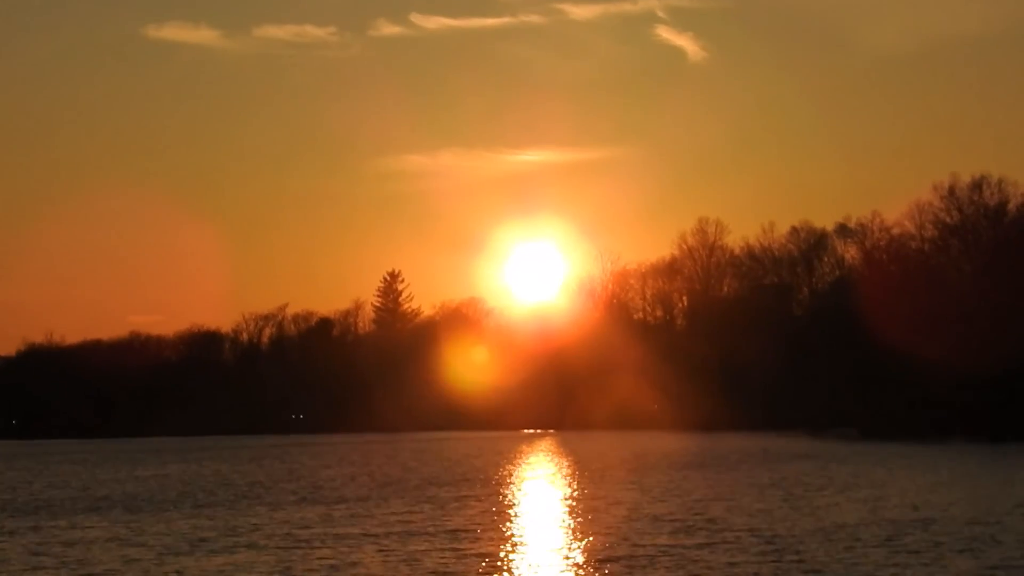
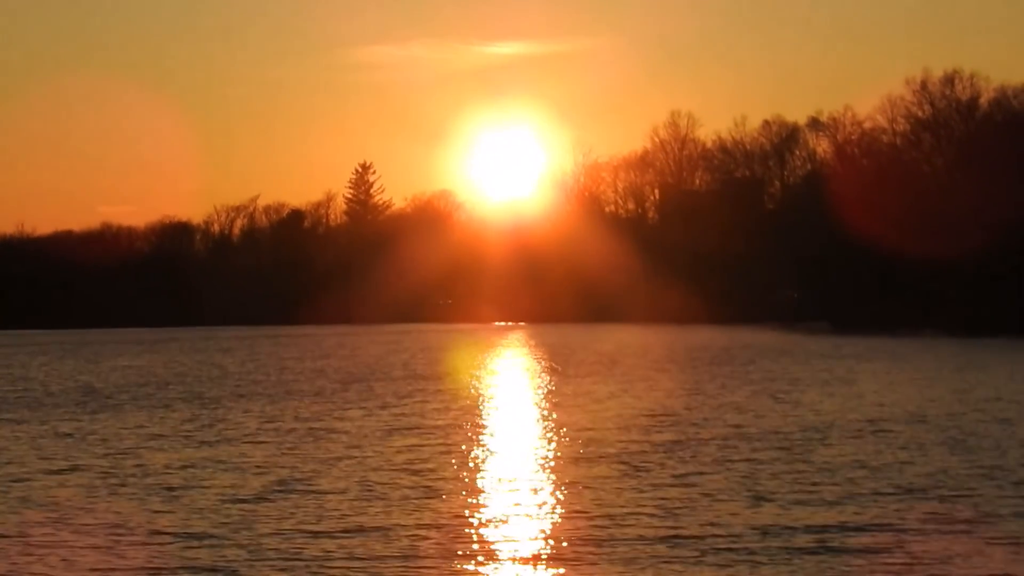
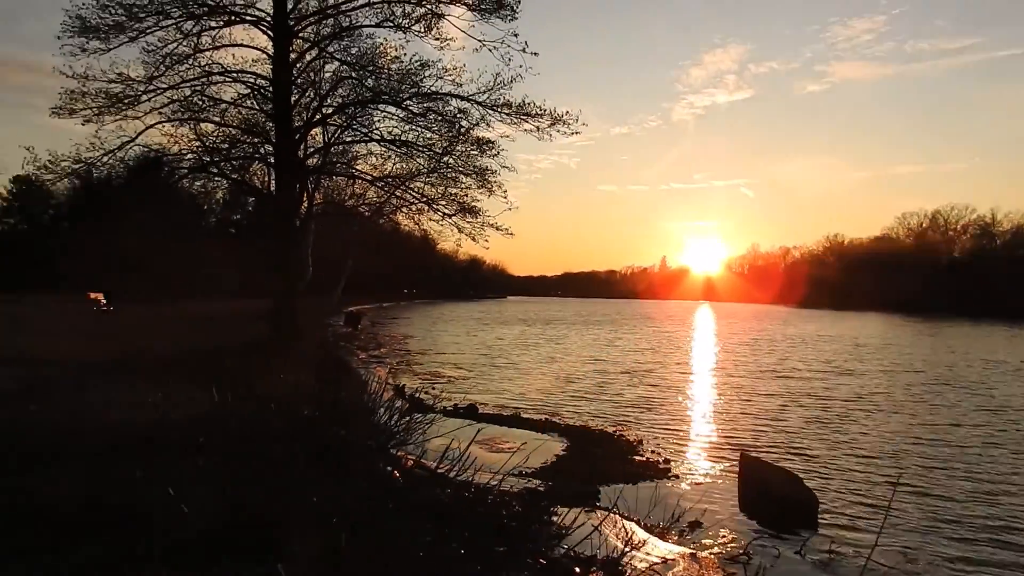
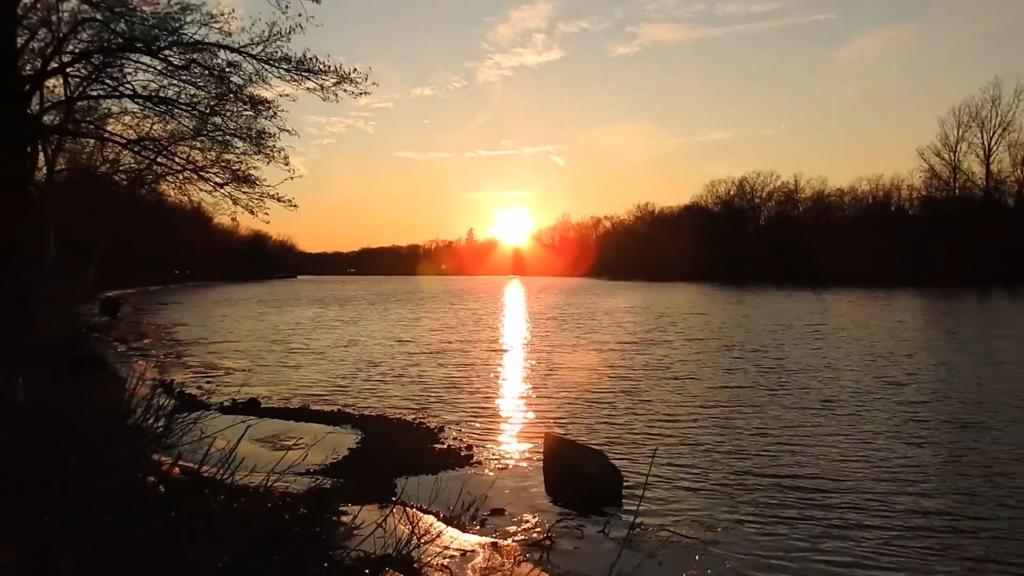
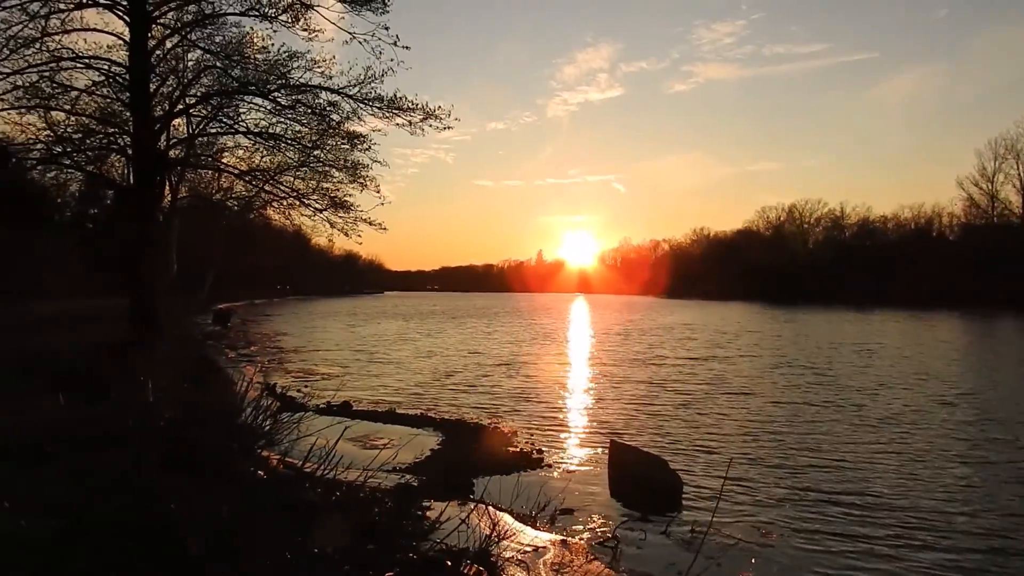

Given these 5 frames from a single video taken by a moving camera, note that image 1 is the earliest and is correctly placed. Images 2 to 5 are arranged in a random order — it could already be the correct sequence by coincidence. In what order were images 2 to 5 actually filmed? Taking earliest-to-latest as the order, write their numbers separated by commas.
2, 4, 5, 3
